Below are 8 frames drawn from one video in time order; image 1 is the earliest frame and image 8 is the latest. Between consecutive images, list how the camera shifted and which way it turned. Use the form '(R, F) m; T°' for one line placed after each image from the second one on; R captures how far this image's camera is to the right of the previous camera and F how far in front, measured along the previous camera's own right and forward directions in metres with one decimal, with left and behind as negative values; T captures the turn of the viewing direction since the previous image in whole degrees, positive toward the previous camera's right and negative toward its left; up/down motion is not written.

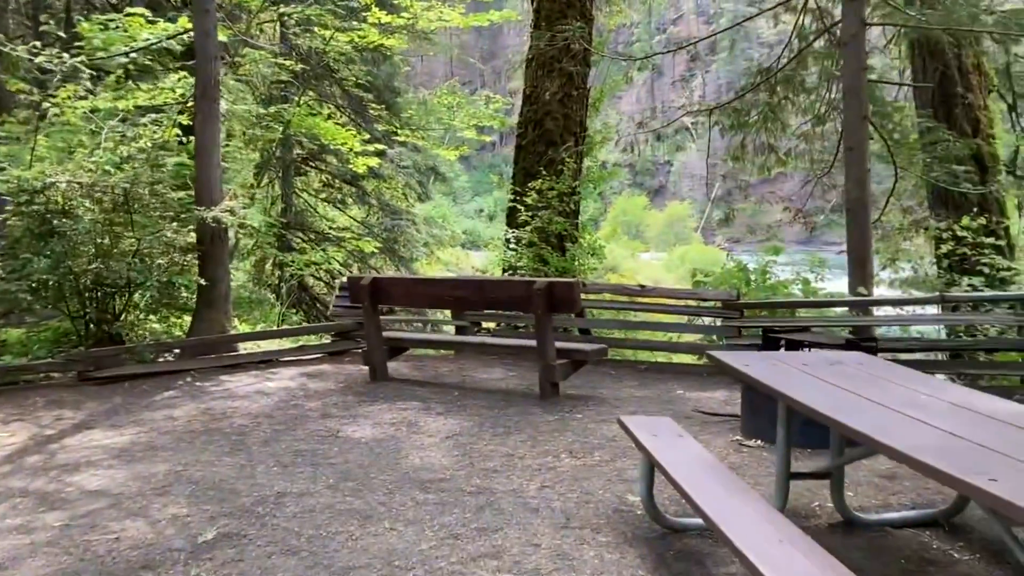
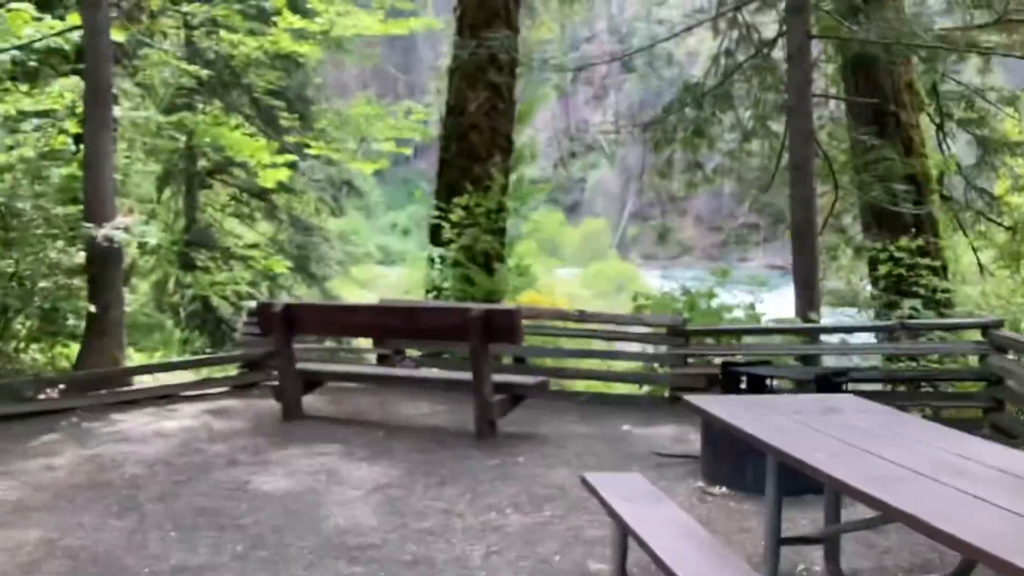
(-0.1, +0.4) m; +5°
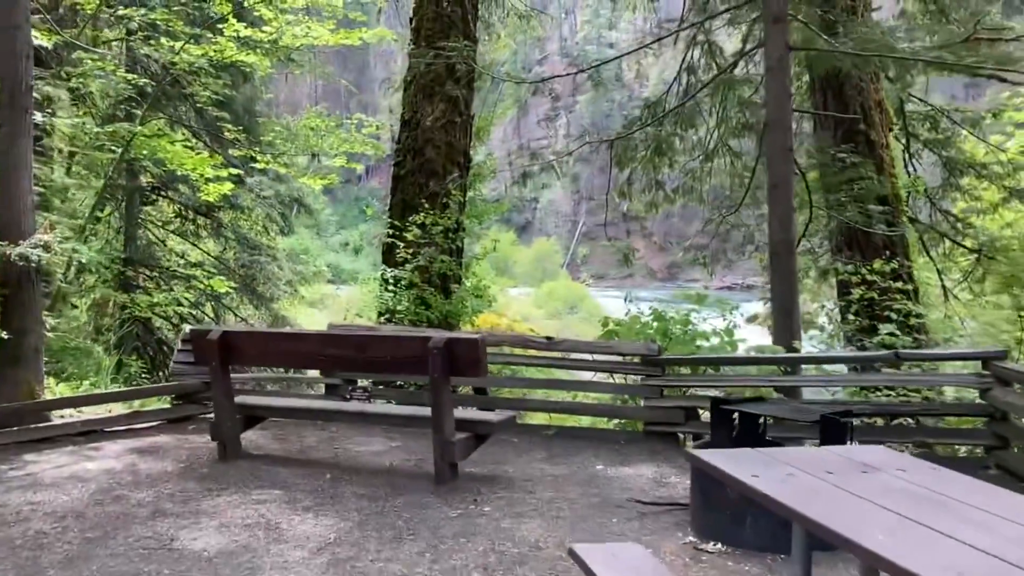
(0.0, +0.3) m; +3°
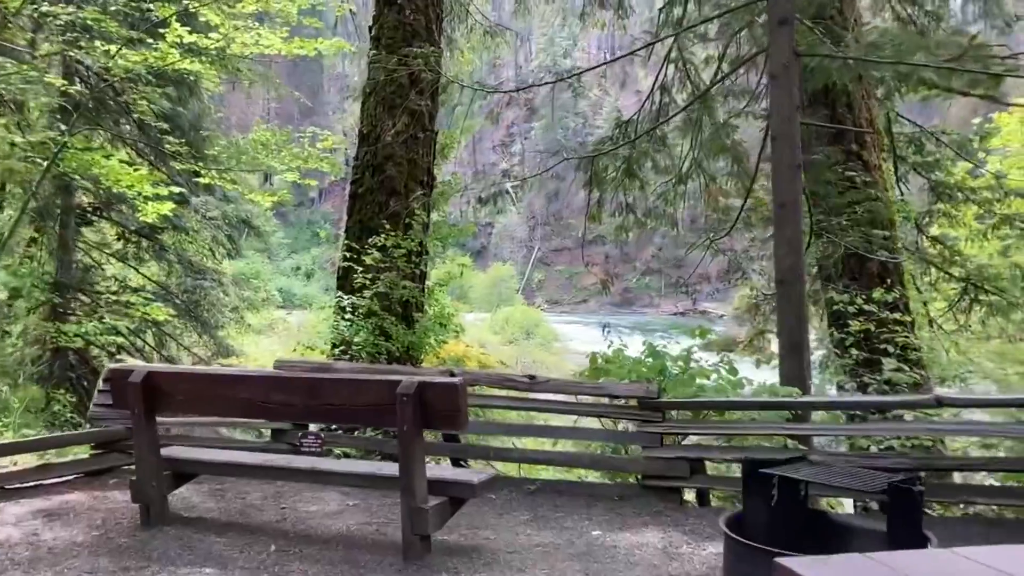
(-0.1, +0.5) m; +3°
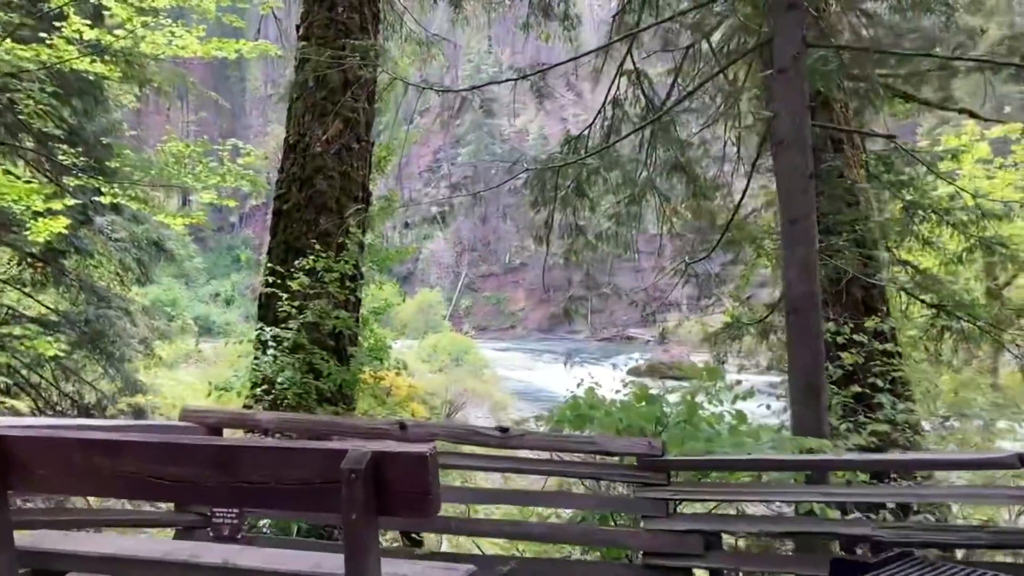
(-0.1, +0.6) m; +5°
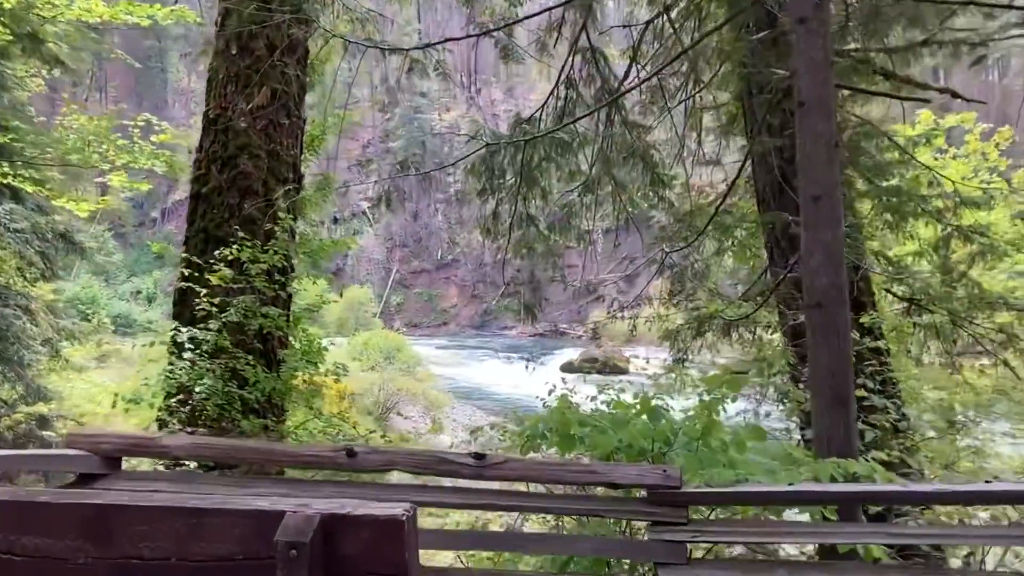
(-0.1, +0.6) m; +4°
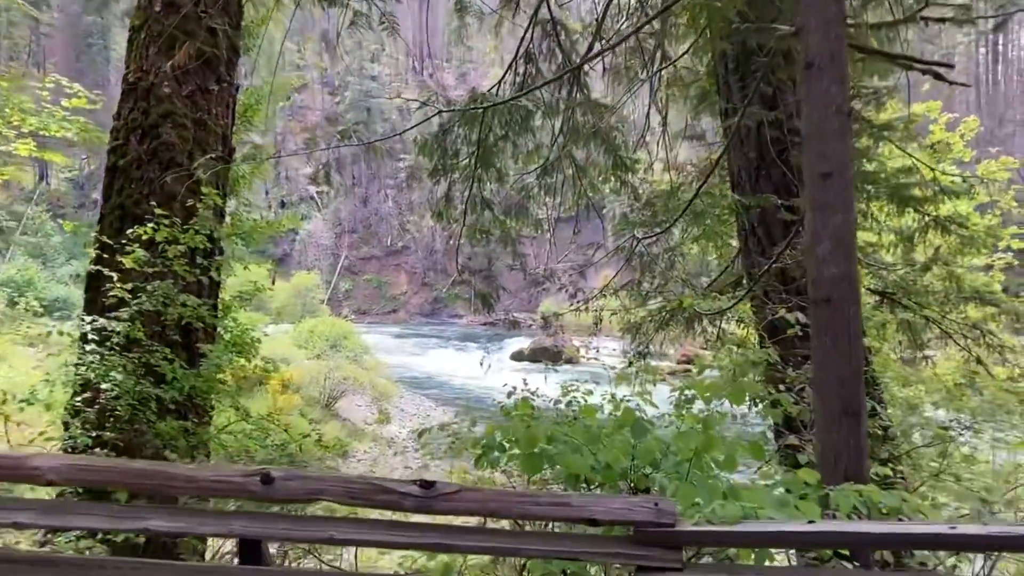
(0.0, +0.4) m; +3°
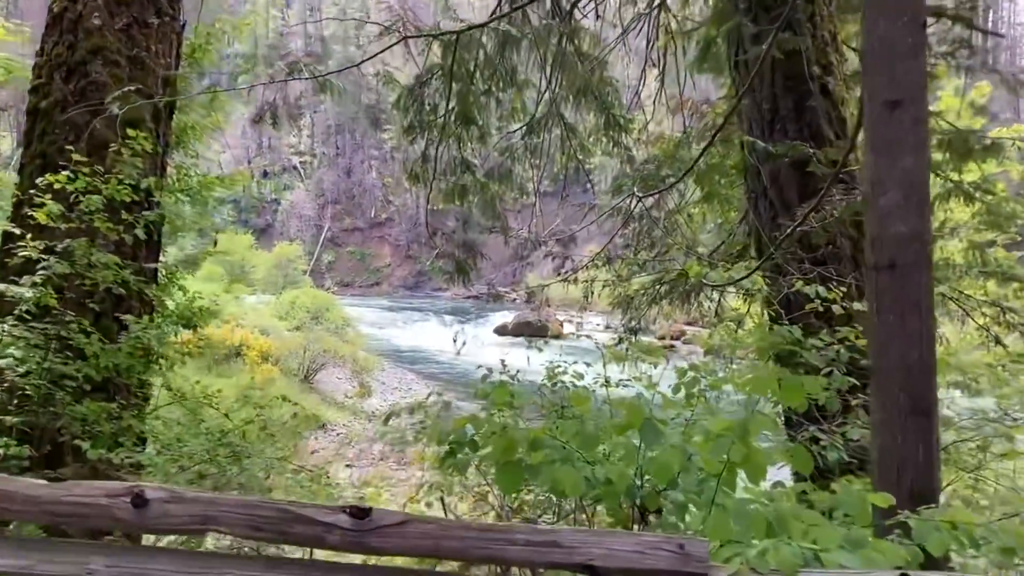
(0.0, +0.5) m; +1°
